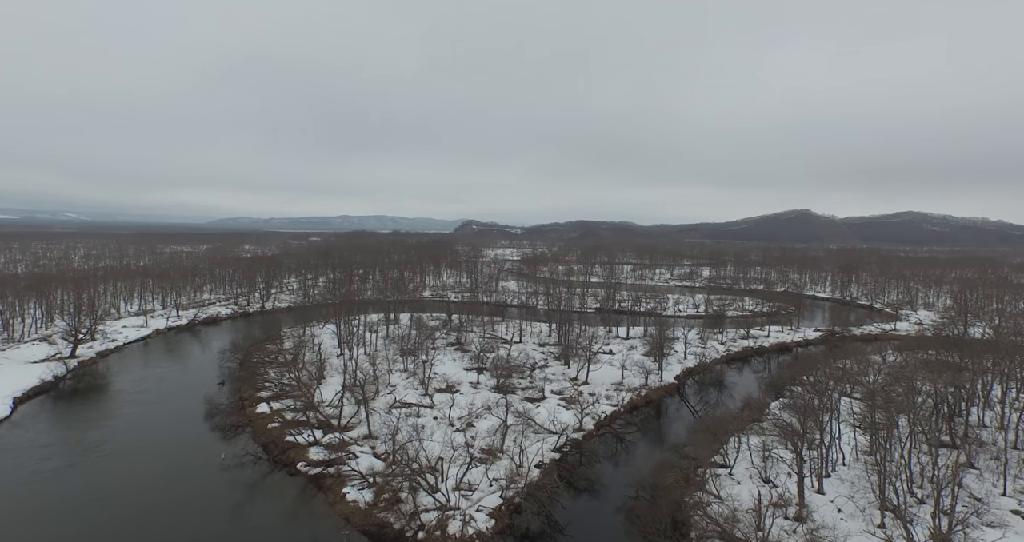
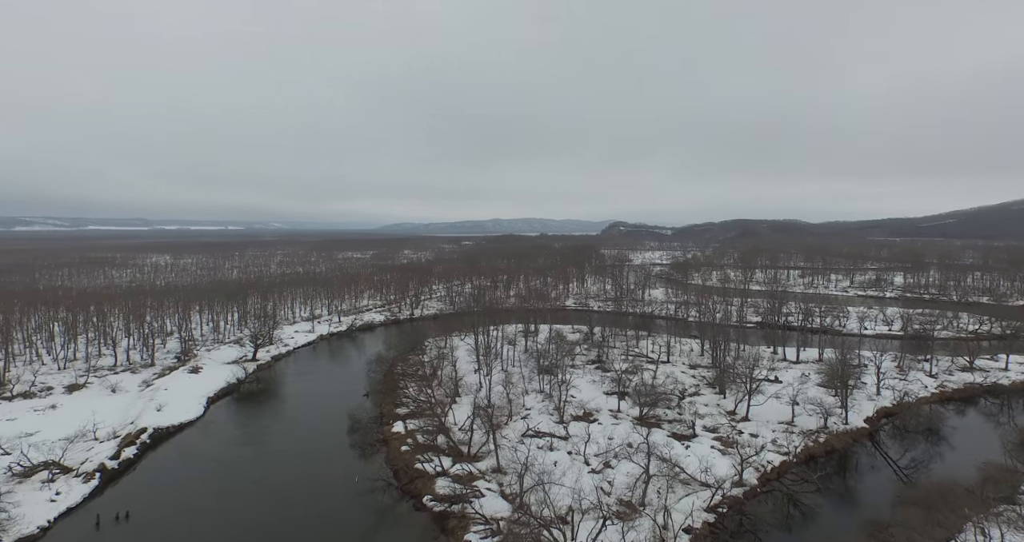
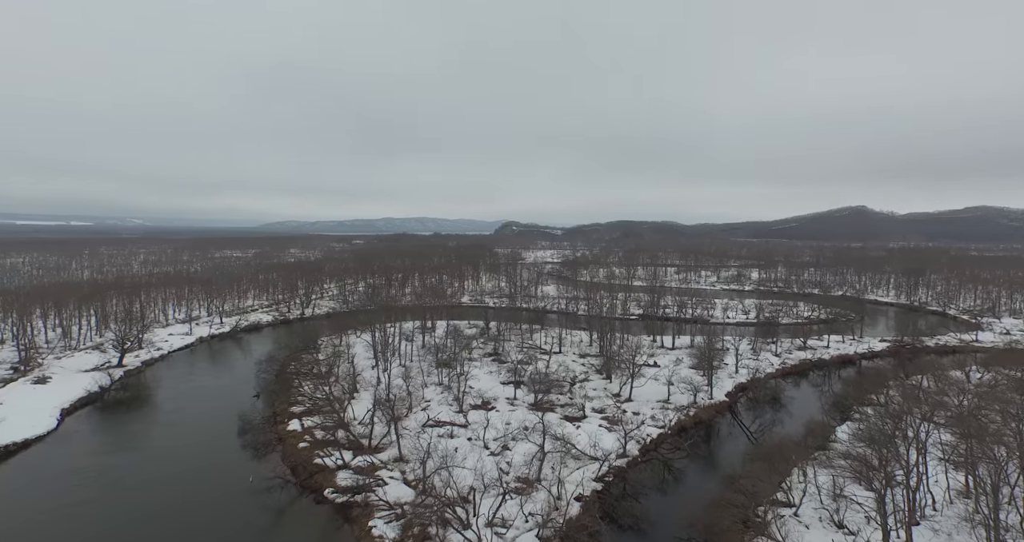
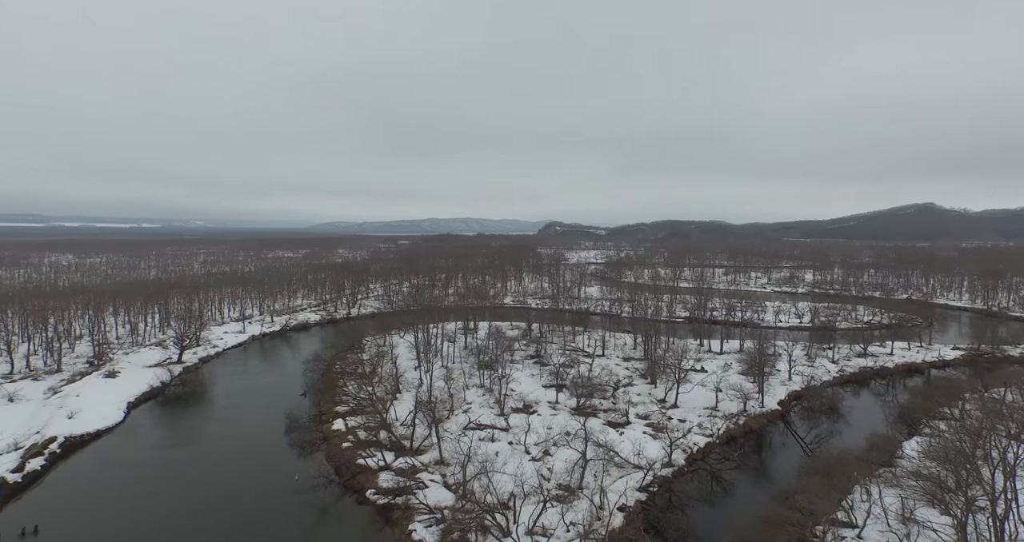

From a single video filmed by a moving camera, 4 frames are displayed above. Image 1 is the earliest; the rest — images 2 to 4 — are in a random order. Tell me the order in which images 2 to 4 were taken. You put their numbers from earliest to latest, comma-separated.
3, 4, 2
